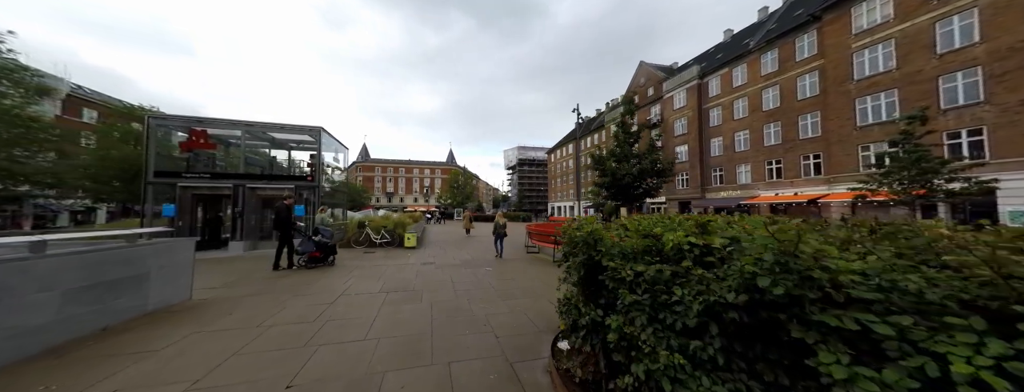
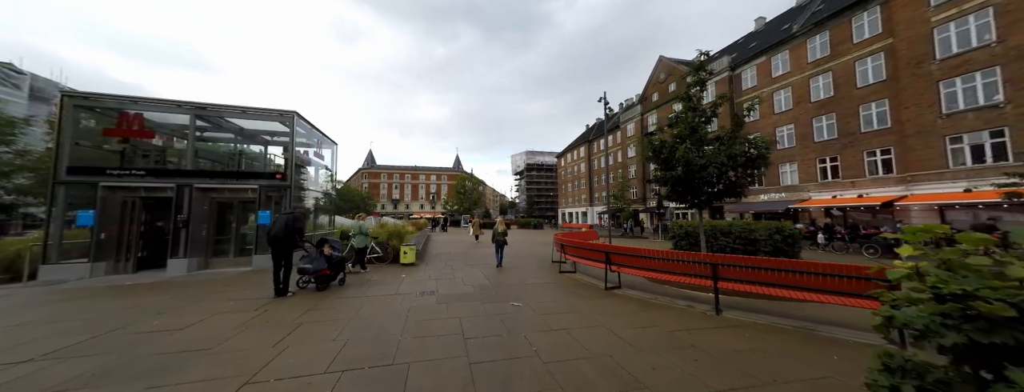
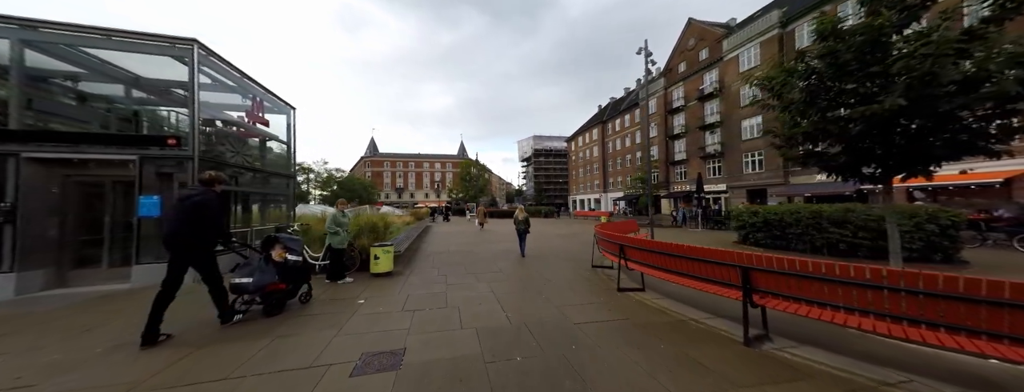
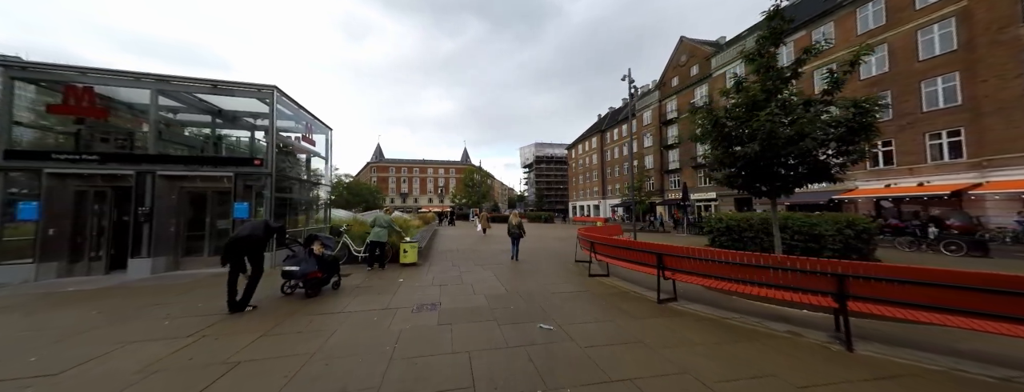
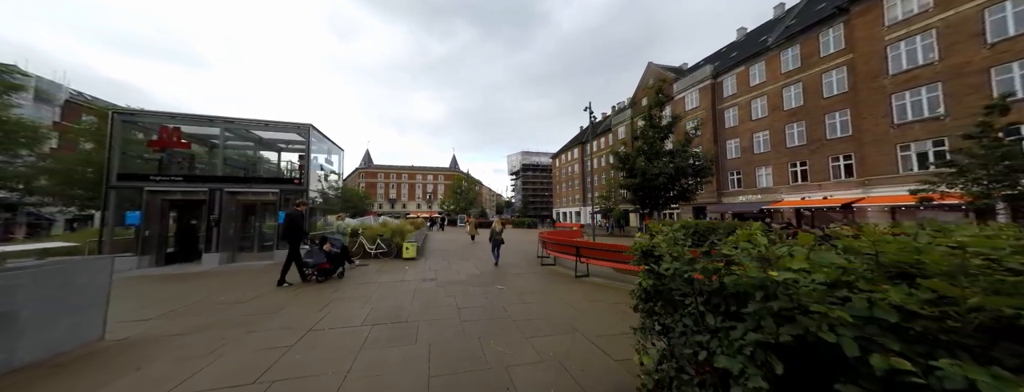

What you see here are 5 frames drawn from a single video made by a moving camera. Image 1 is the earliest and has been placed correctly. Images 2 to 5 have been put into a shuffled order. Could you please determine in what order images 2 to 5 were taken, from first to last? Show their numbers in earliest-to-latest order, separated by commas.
5, 2, 4, 3
